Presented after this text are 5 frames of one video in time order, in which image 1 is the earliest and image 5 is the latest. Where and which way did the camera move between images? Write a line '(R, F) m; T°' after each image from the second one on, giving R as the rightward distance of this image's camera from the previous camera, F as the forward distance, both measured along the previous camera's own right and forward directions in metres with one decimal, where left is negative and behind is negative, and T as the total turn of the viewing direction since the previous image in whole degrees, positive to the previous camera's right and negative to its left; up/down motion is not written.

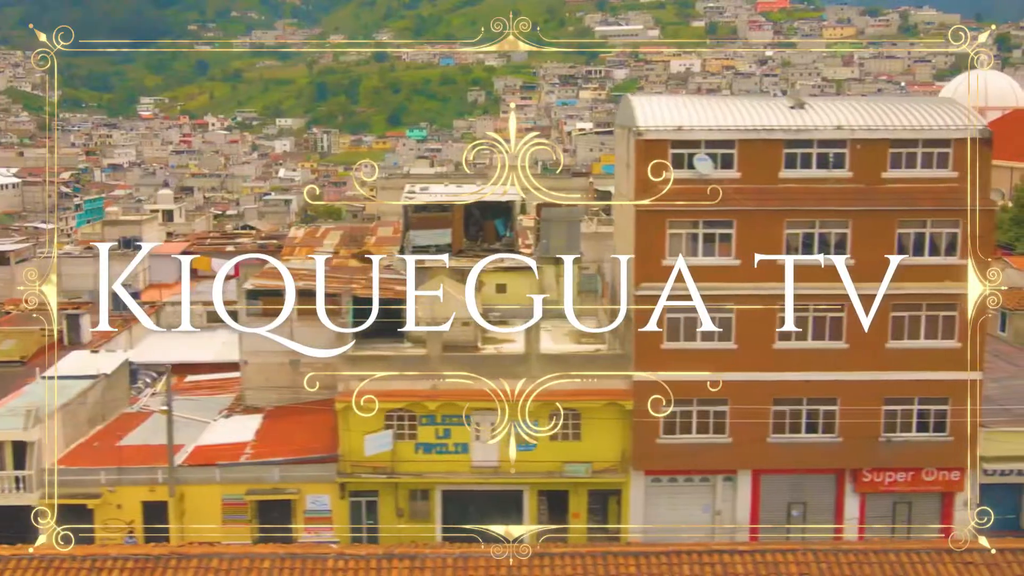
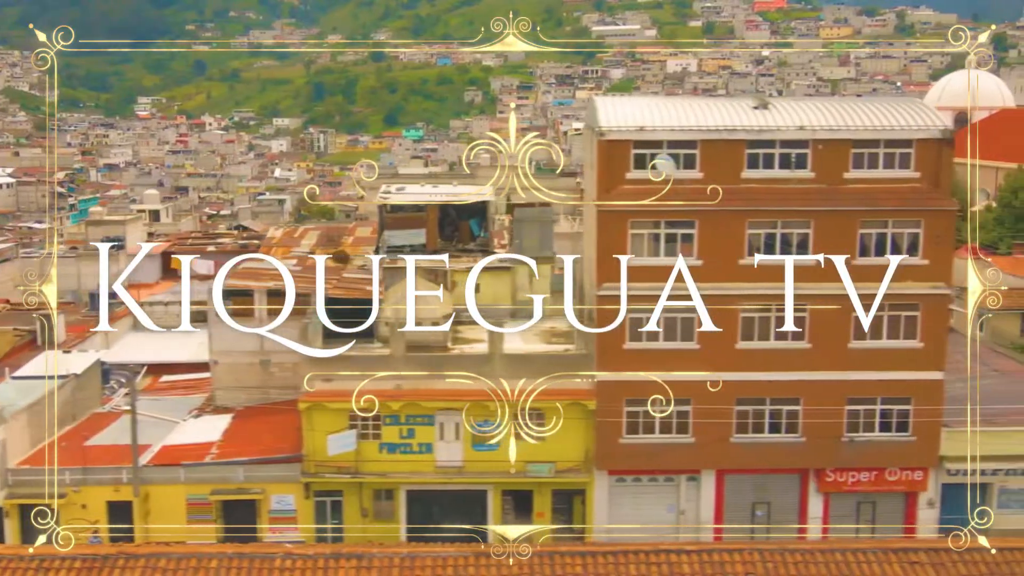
(+0.4, 0.0) m; 0°
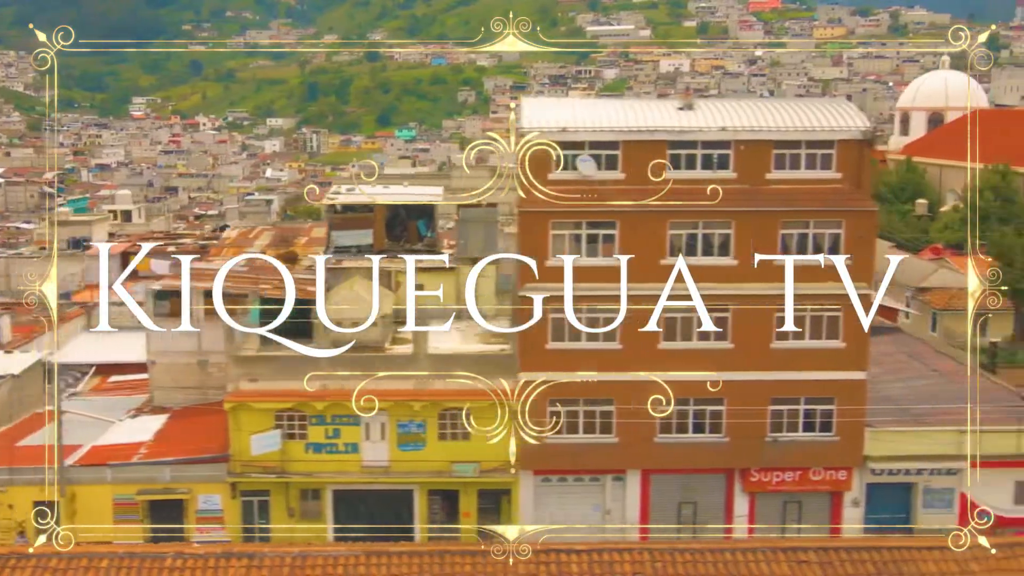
(+0.8, -0.1) m; 0°
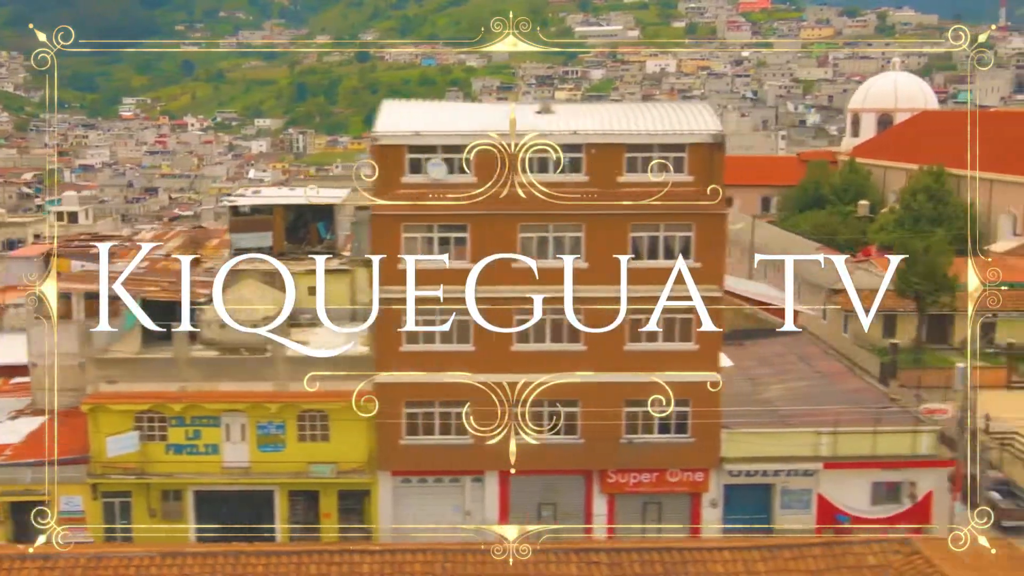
(+1.5, -0.1) m; 0°
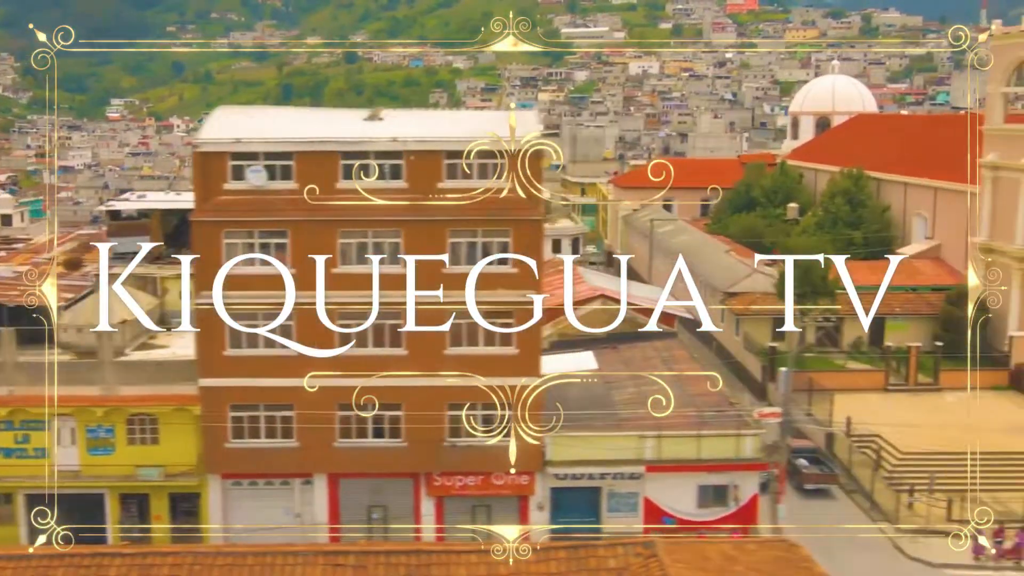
(+1.8, -0.2) m; 0°
